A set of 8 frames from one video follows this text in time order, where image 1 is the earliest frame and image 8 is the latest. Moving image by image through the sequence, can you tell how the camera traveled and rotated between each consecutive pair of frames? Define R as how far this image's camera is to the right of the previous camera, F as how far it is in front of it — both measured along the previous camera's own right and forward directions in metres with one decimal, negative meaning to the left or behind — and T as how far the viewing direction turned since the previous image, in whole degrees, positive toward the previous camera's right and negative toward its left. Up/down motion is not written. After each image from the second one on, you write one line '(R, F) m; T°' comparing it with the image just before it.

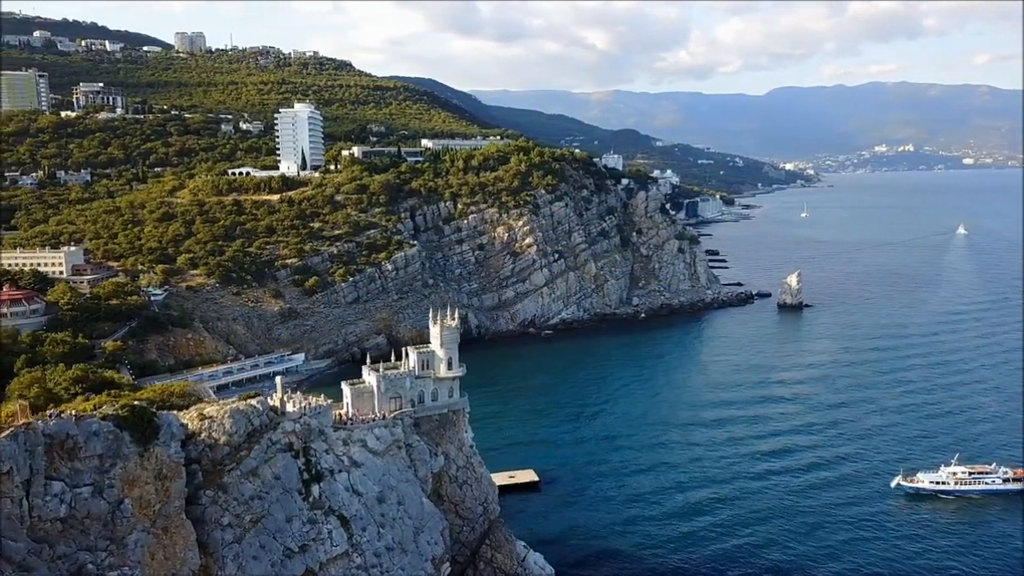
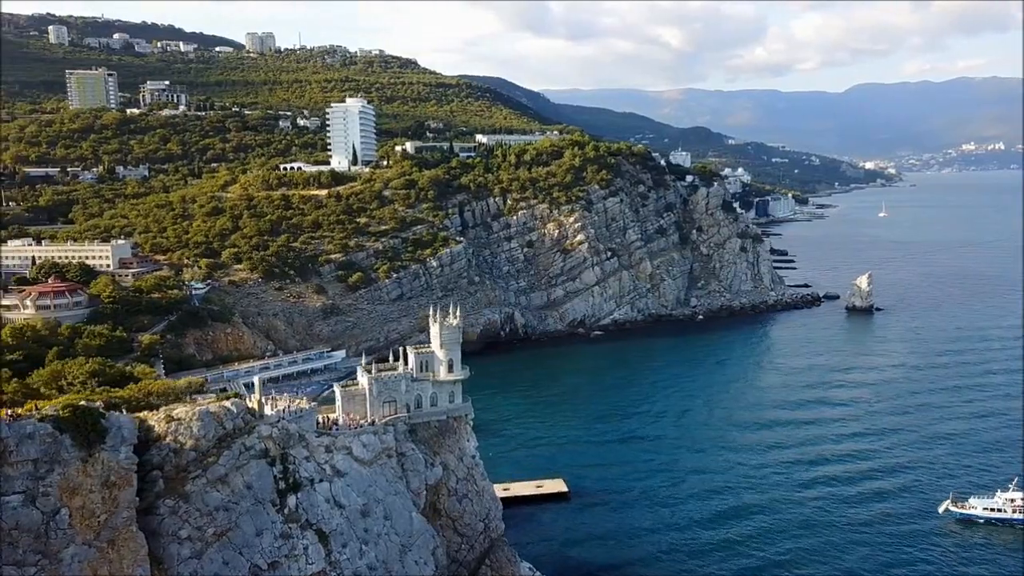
(+1.6, +2.2) m; -5°
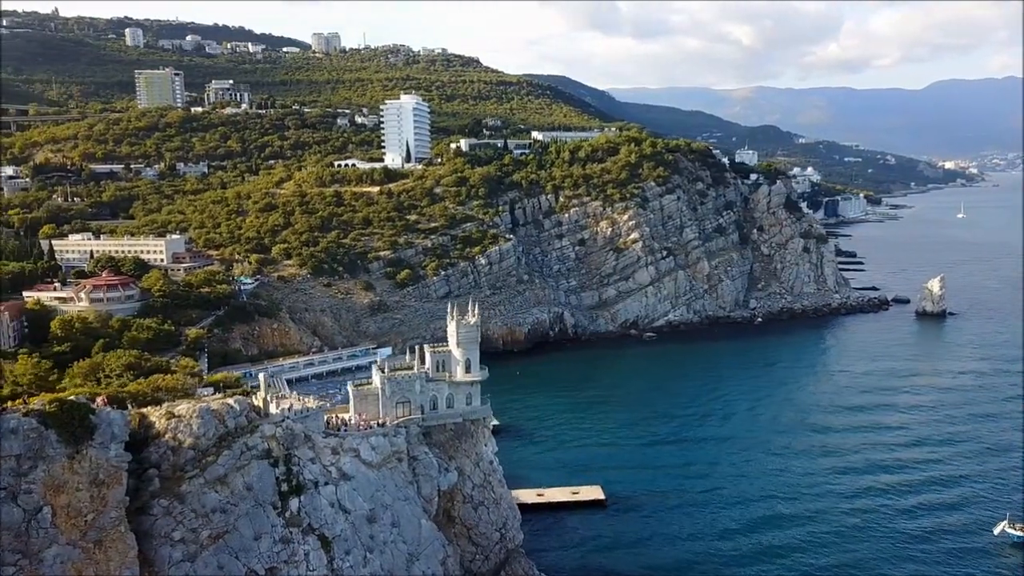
(+1.0, +1.2) m; -4°
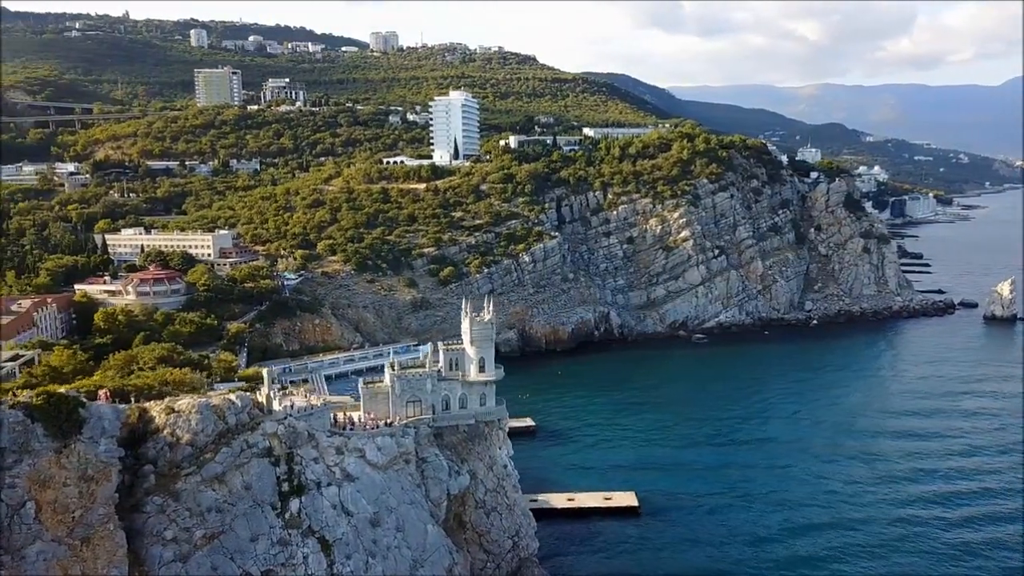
(+1.0, +1.0) m; -4°
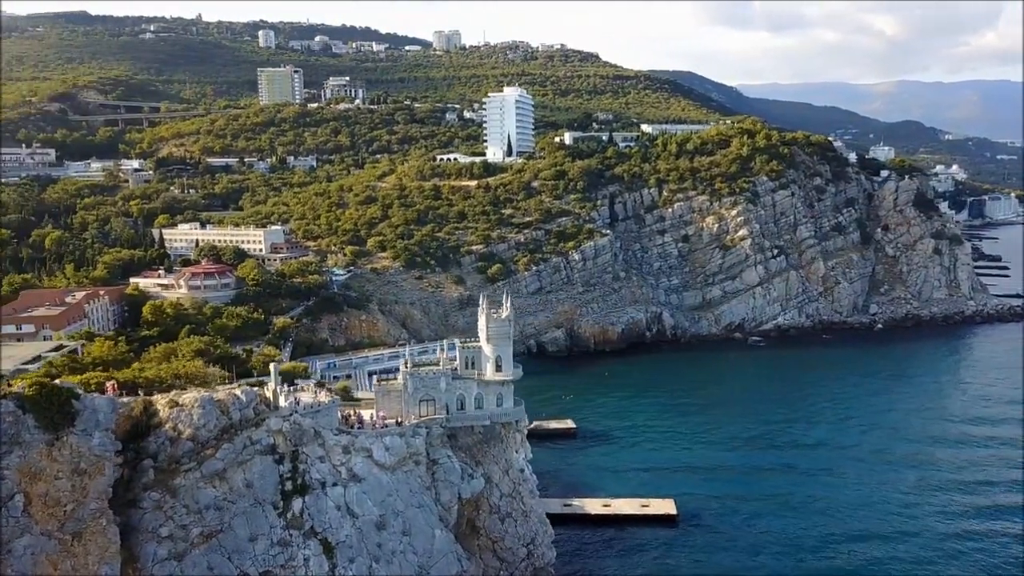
(+1.0, +0.9) m; -4°
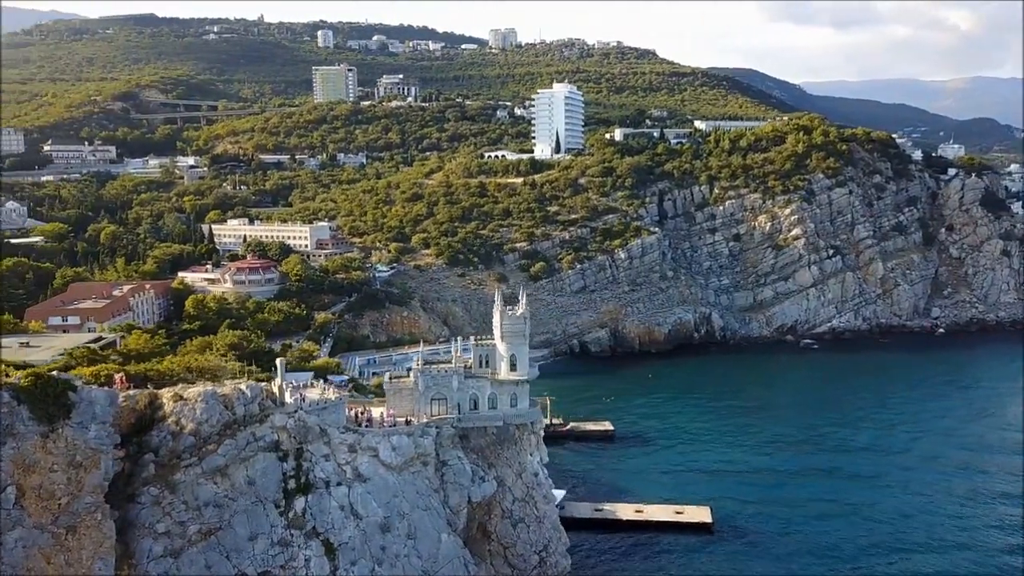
(+0.9, +0.8) m; -4°
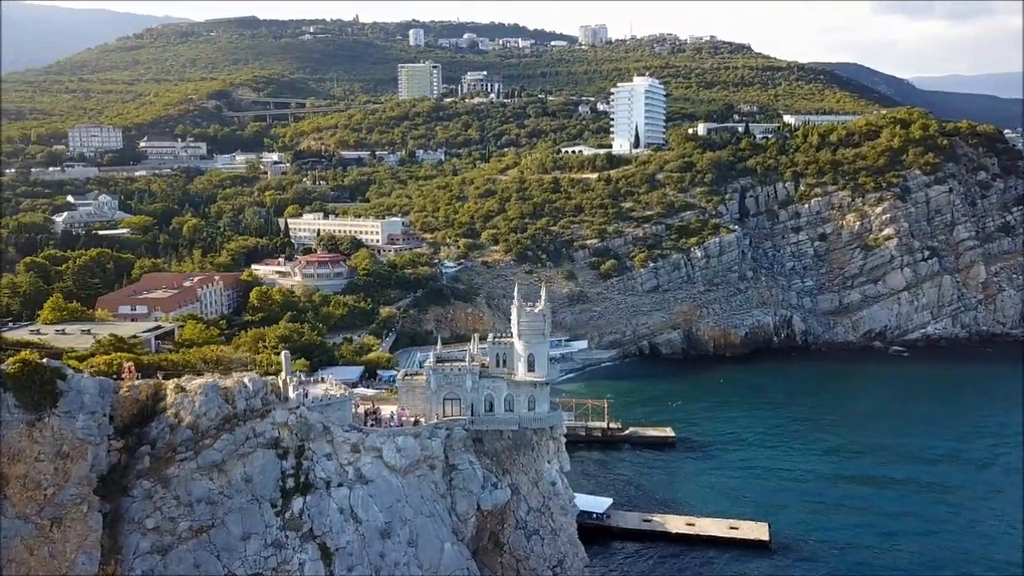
(+1.5, +1.3) m; -6°
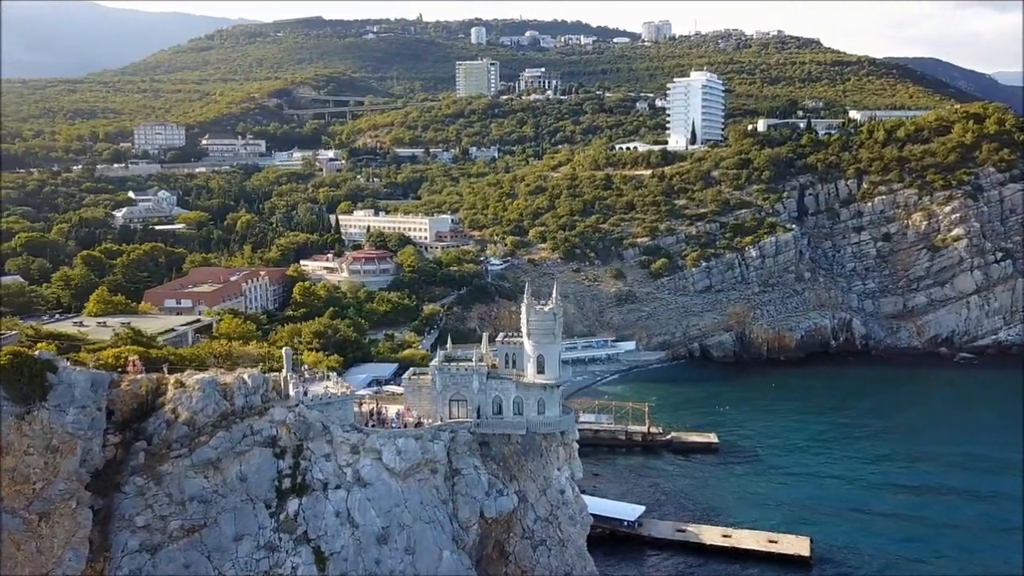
(+1.0, +0.8) m; -4°
